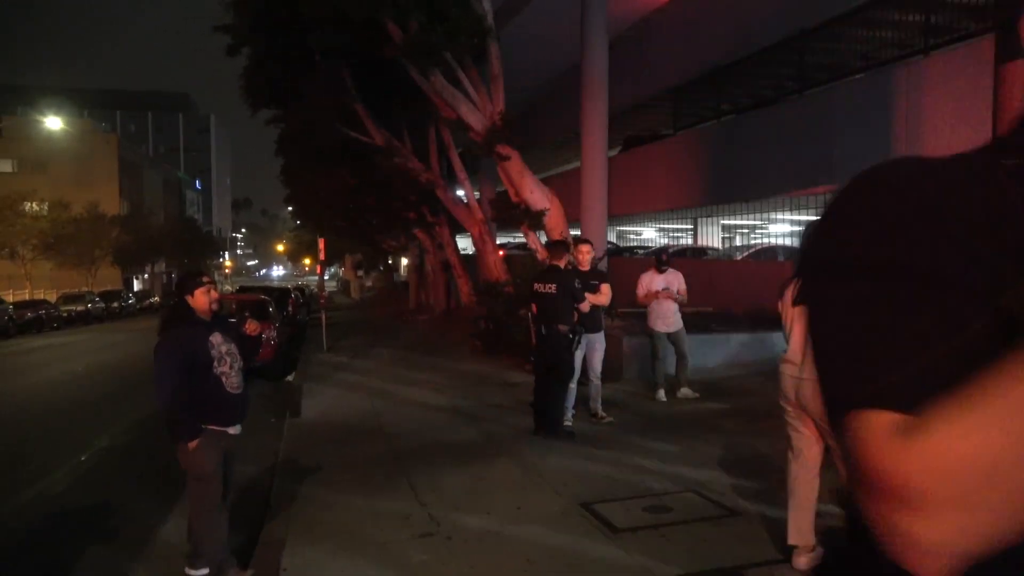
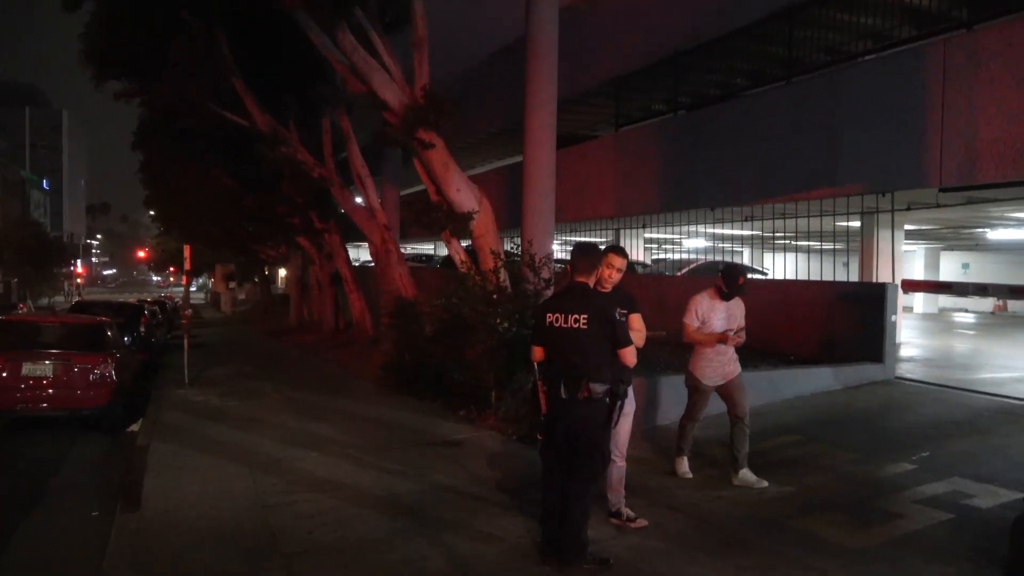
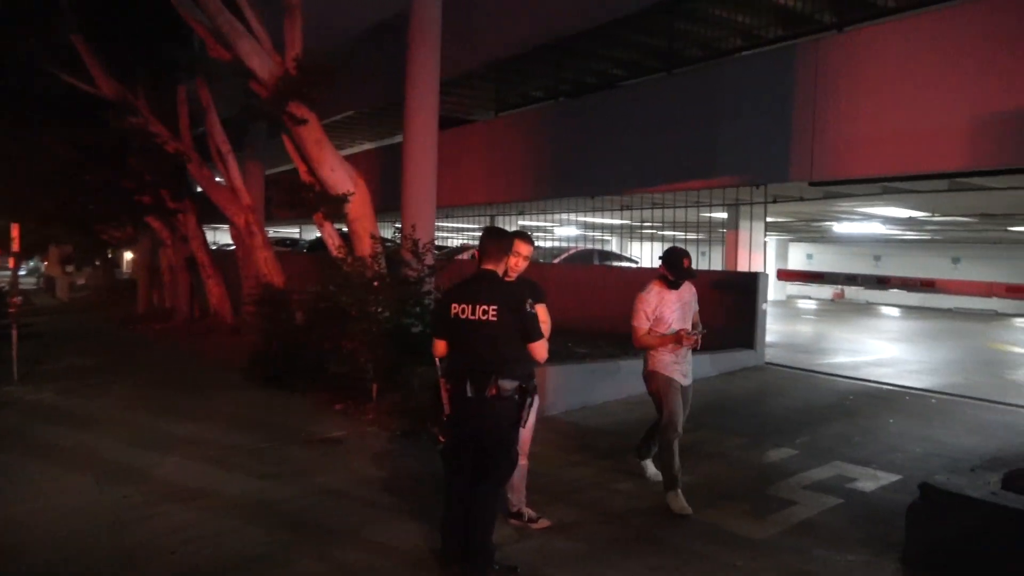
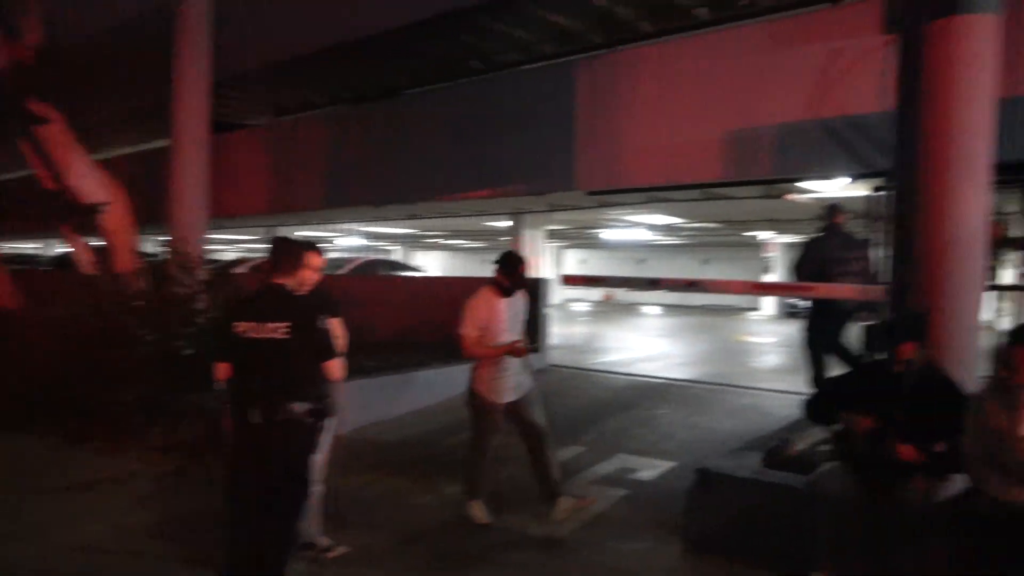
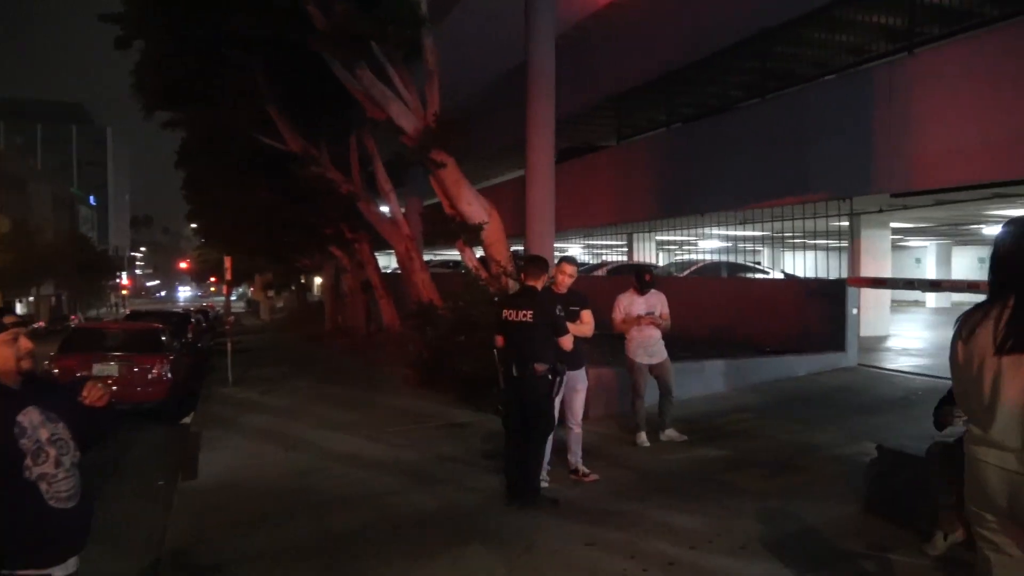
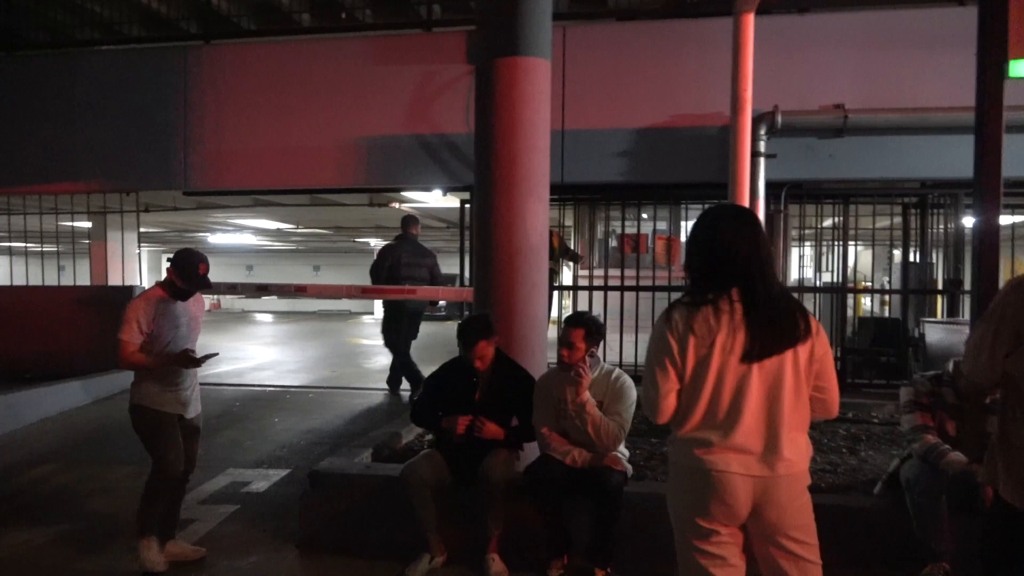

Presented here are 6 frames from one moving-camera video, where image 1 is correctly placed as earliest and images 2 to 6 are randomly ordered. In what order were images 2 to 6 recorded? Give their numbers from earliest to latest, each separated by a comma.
5, 2, 3, 4, 6
